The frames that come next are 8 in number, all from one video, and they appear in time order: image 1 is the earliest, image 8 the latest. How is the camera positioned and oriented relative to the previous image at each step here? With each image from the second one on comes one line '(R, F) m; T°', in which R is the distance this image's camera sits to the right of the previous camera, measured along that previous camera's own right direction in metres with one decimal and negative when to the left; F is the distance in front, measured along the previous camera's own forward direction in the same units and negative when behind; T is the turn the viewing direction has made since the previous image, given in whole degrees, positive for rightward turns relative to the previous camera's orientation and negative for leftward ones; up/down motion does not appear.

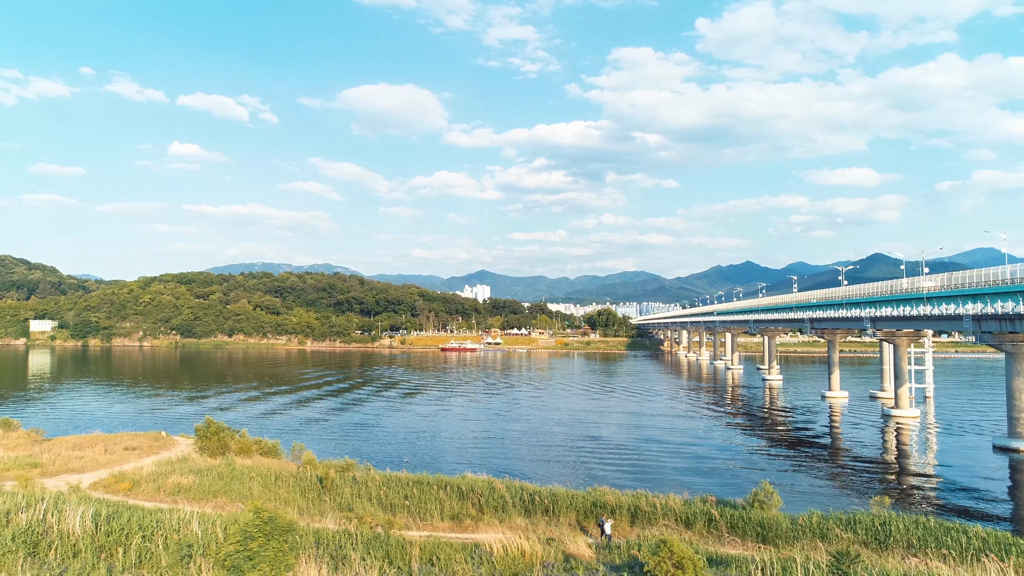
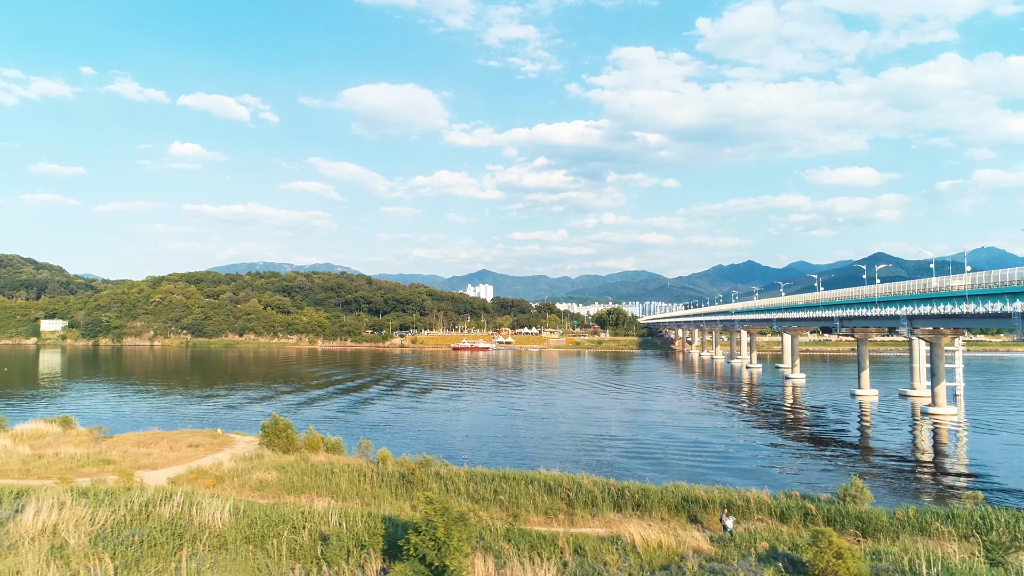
(-2.2, -0.1) m; 0°
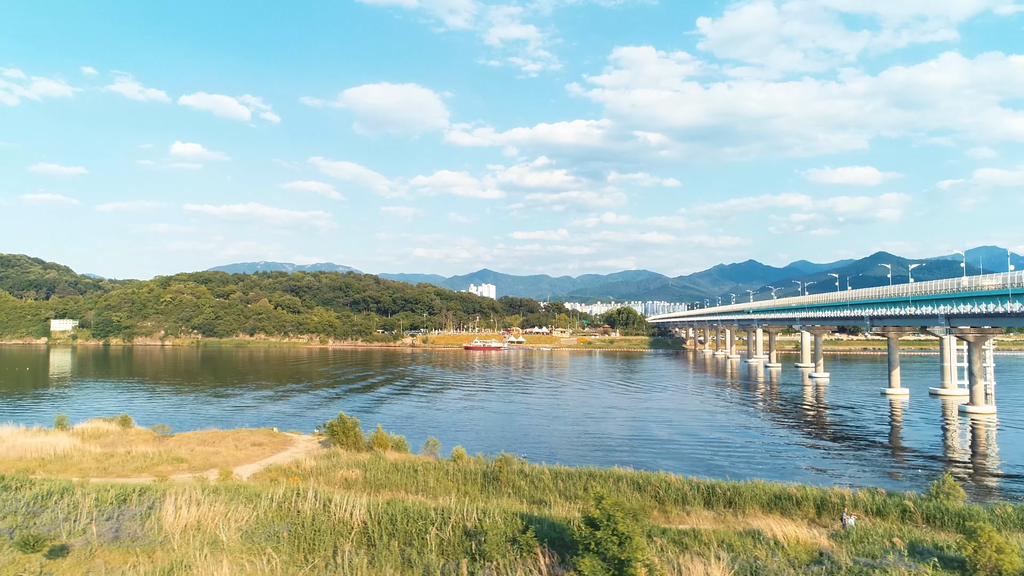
(-2.3, -0.1) m; 0°
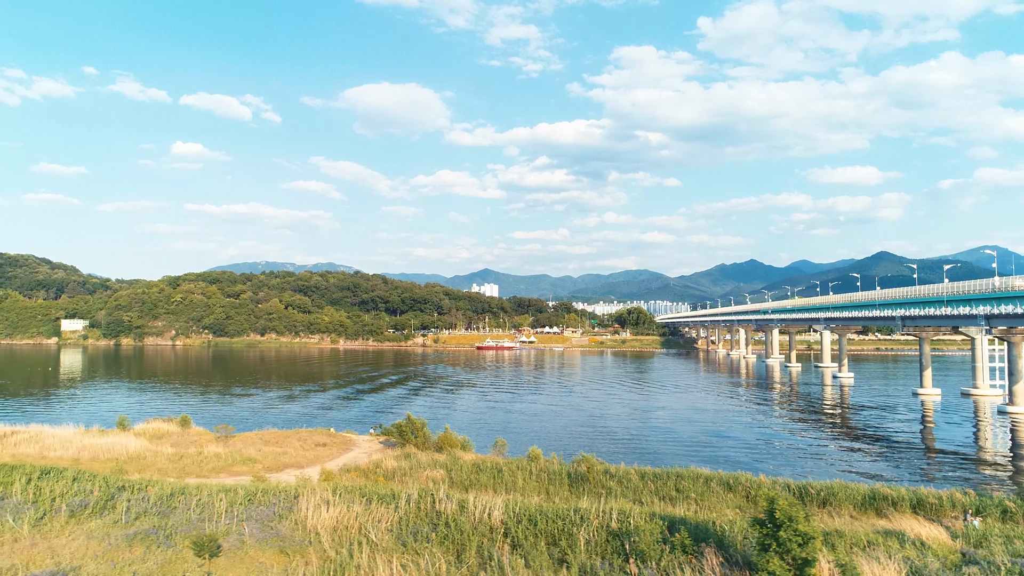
(-2.3, -0.1) m; 0°
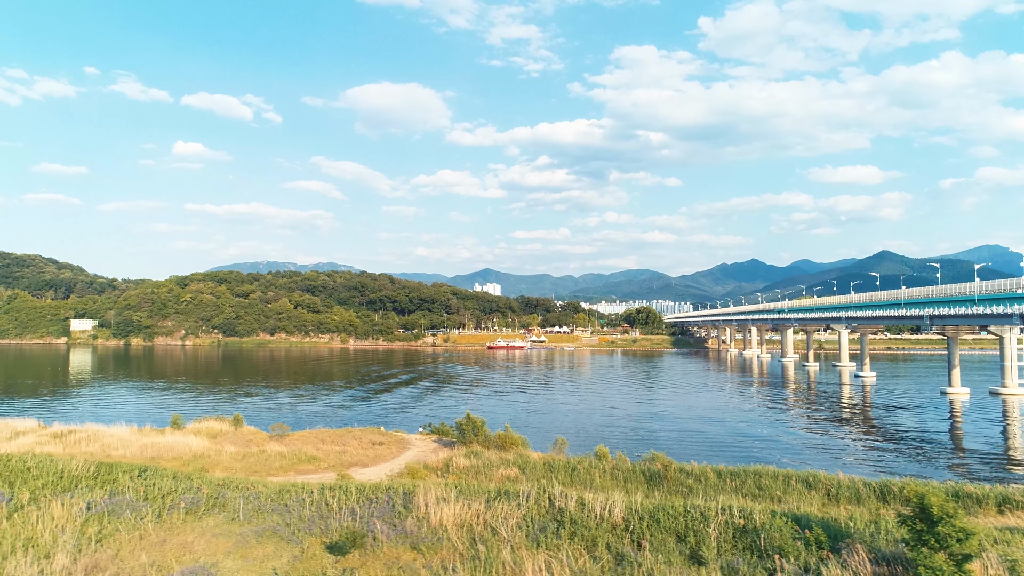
(-2.1, 0.0) m; 0°
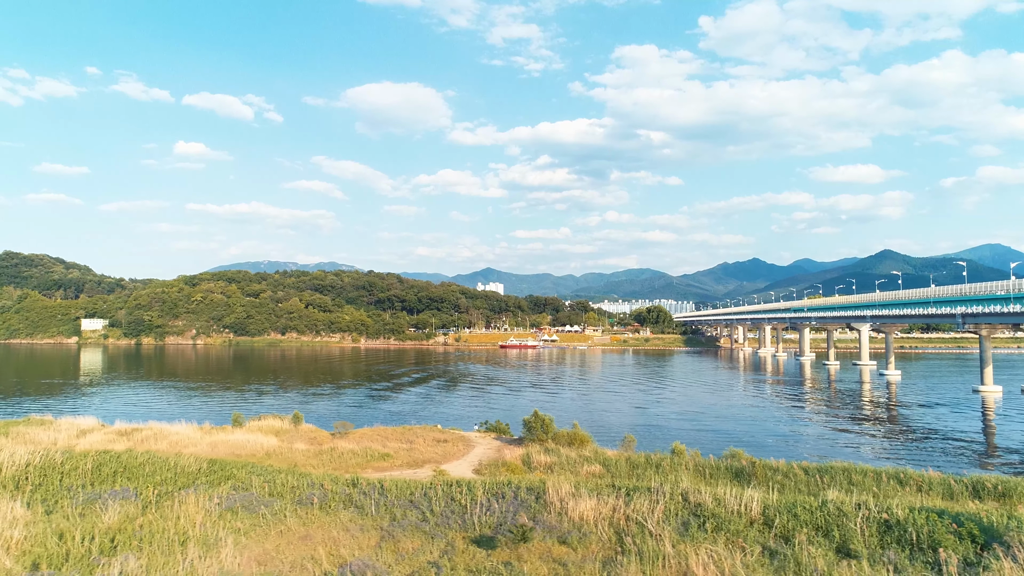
(-2.4, 0.0) m; 0°
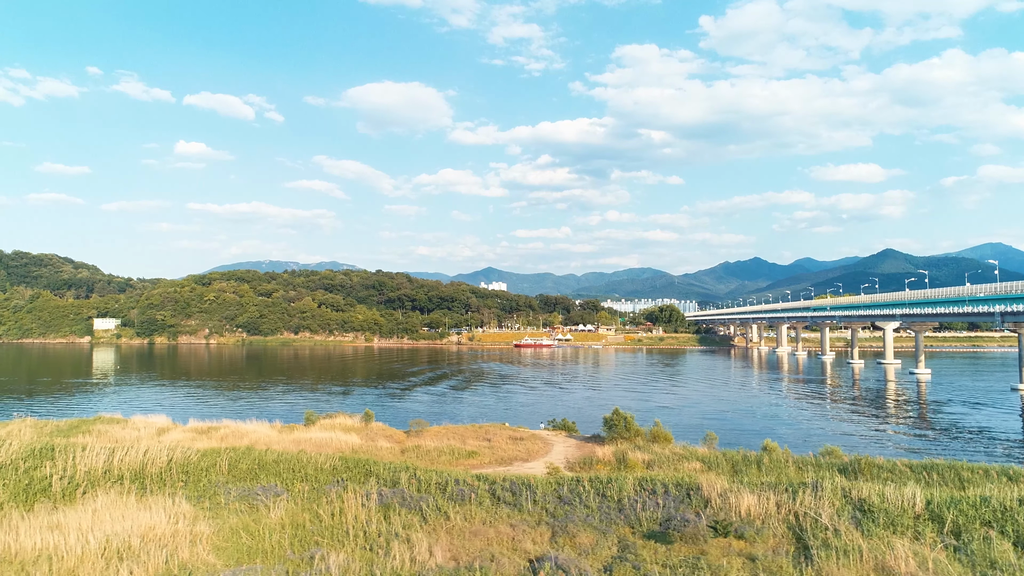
(-2.9, 0.0) m; 0°
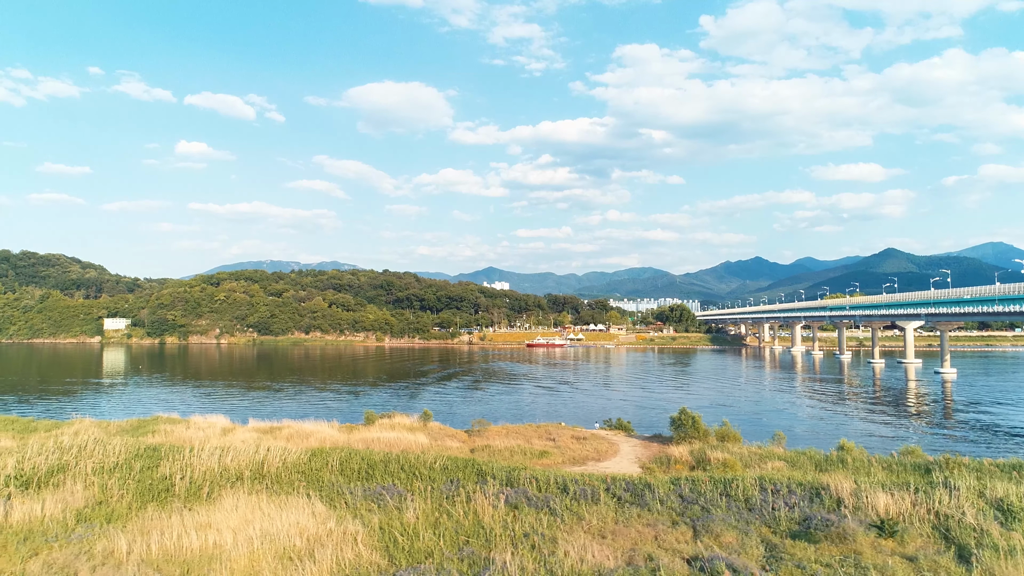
(-2.4, 0.0) m; 0°
